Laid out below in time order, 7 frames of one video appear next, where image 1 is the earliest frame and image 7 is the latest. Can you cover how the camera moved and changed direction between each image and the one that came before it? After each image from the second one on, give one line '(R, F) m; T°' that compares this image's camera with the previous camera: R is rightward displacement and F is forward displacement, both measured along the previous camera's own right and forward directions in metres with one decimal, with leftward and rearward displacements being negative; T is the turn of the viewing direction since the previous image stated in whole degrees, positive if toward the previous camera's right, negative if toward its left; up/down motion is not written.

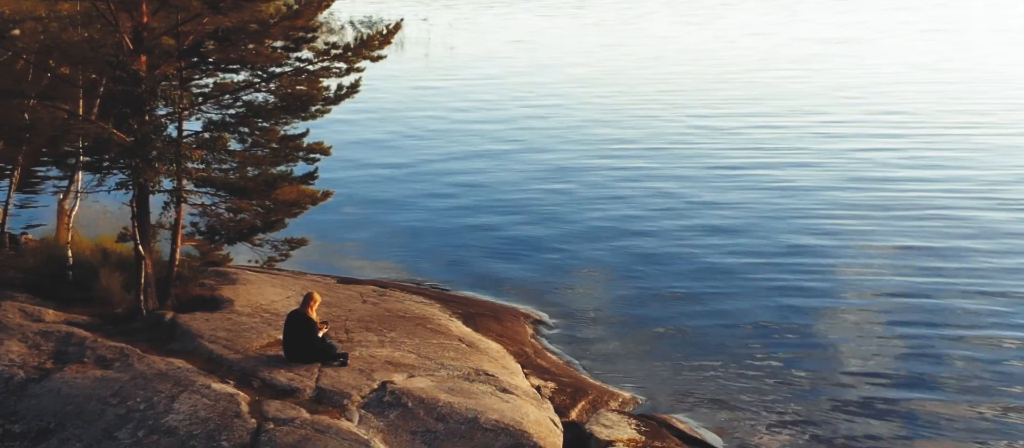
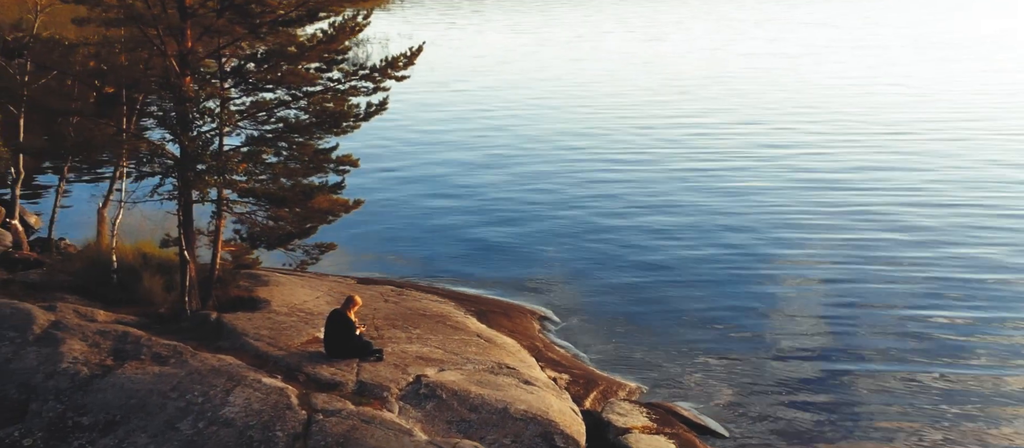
(-0.8, -1.6) m; +2°
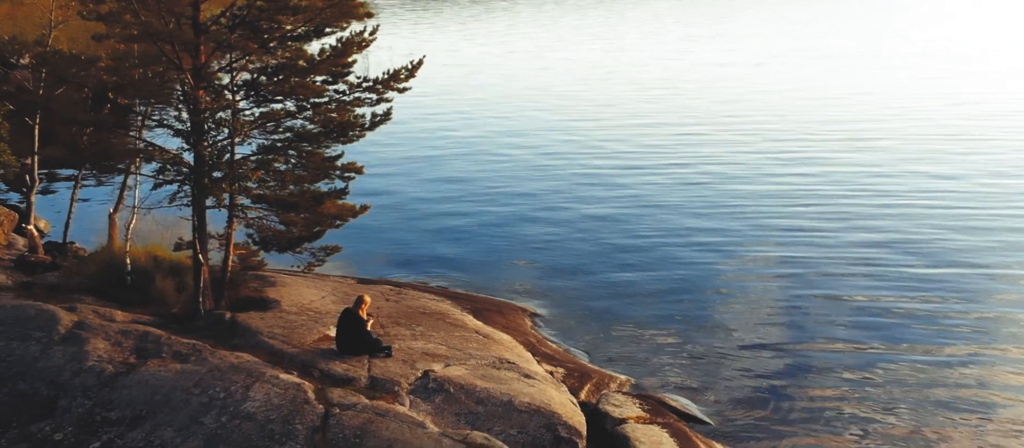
(-0.6, -1.1) m; +2°
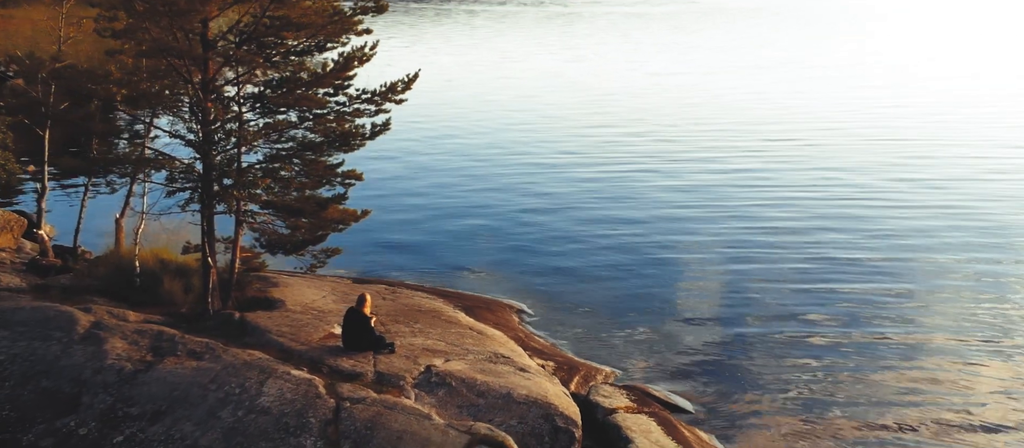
(-0.7, -1.2) m; +2°
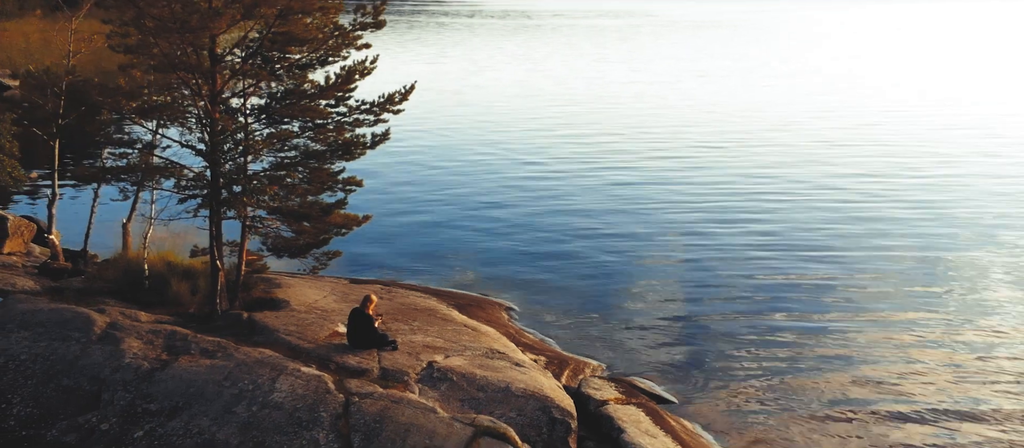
(-0.6, -1.2) m; +2°
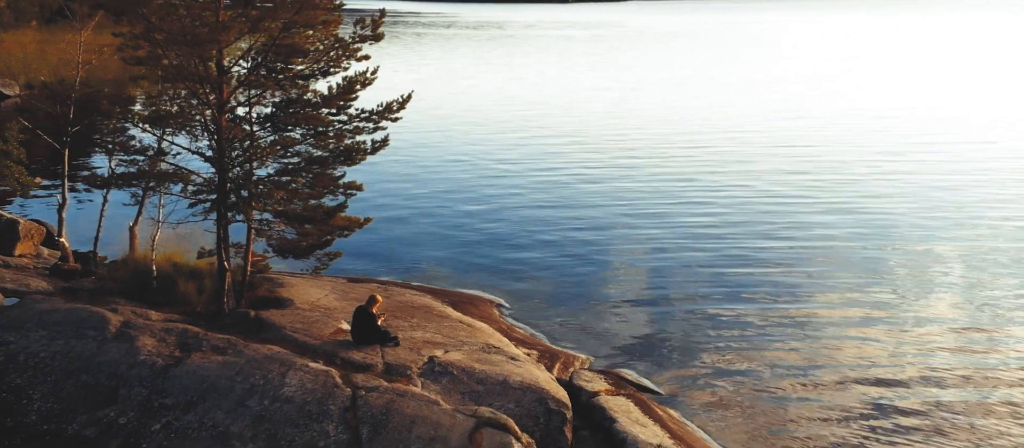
(-0.6, -1.2) m; +2°
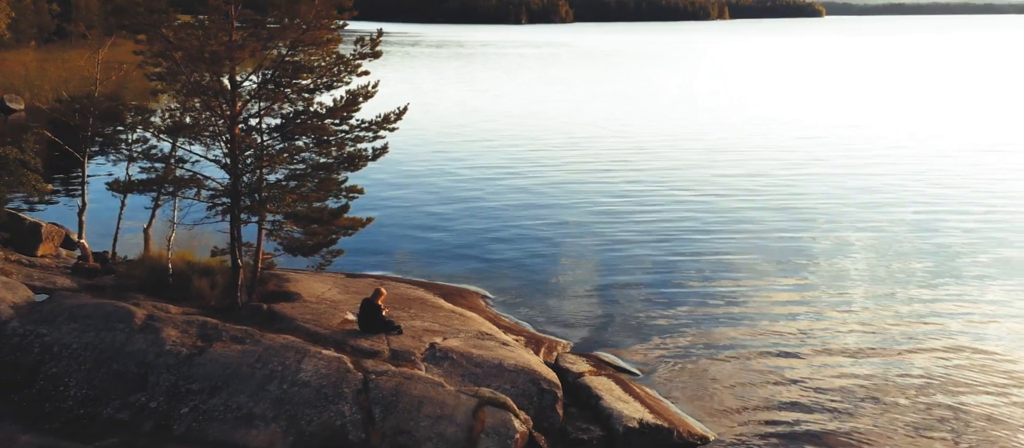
(-1.0, -2.2) m; +3°
